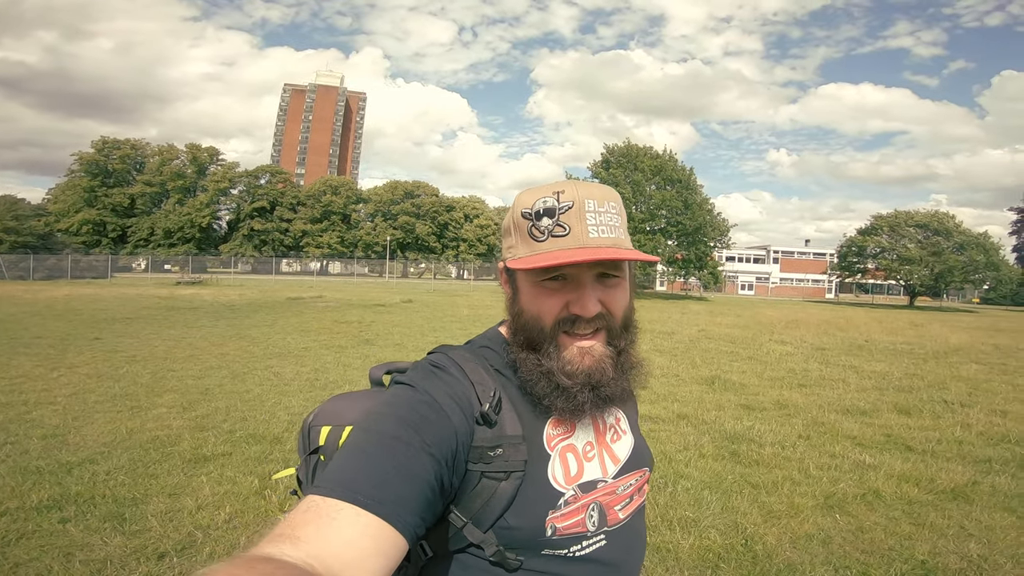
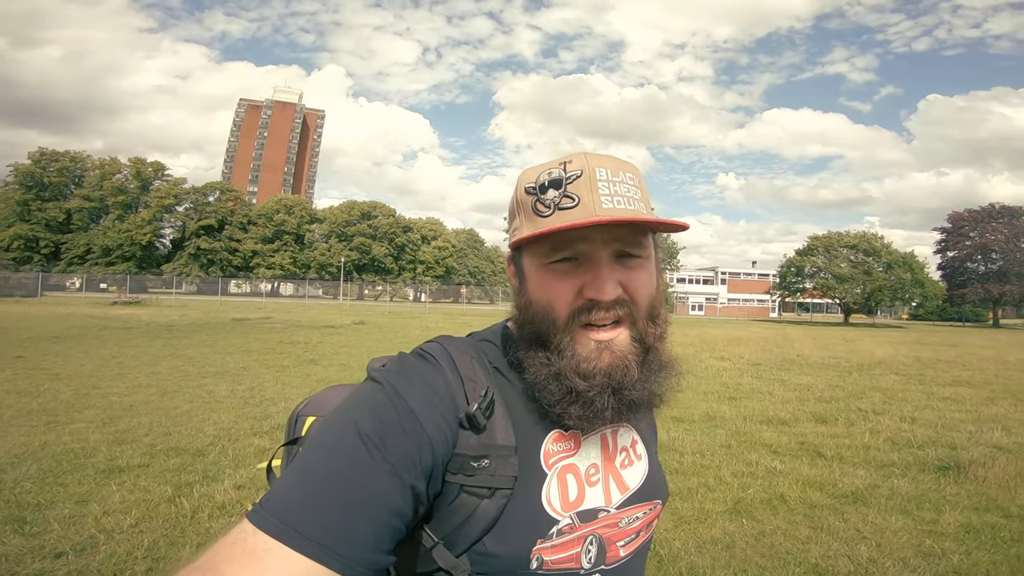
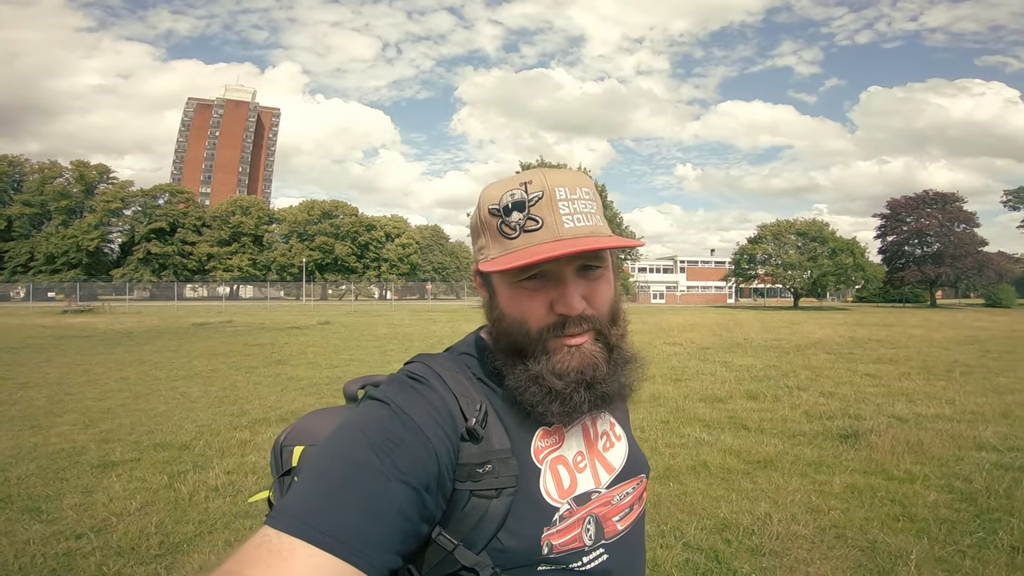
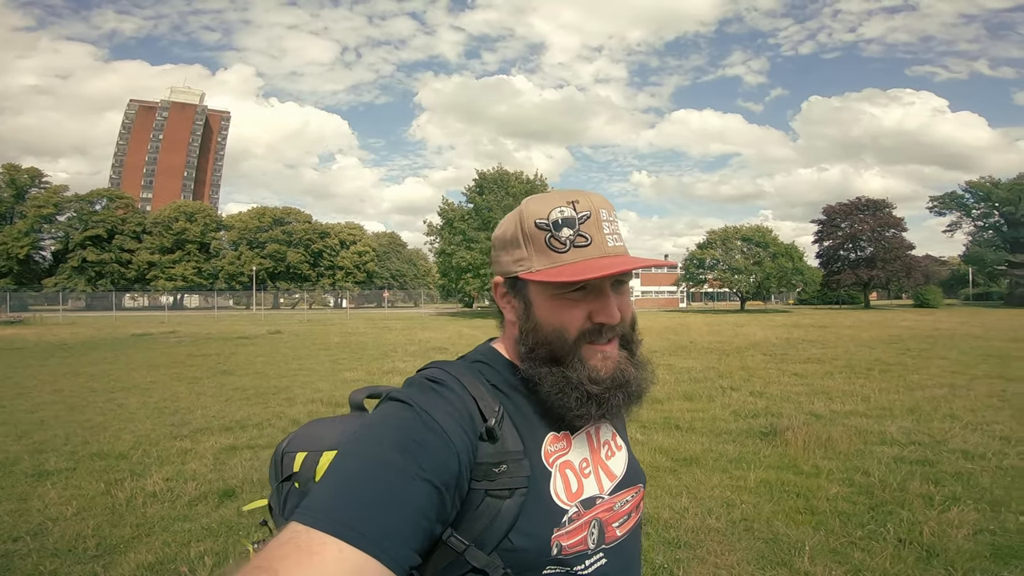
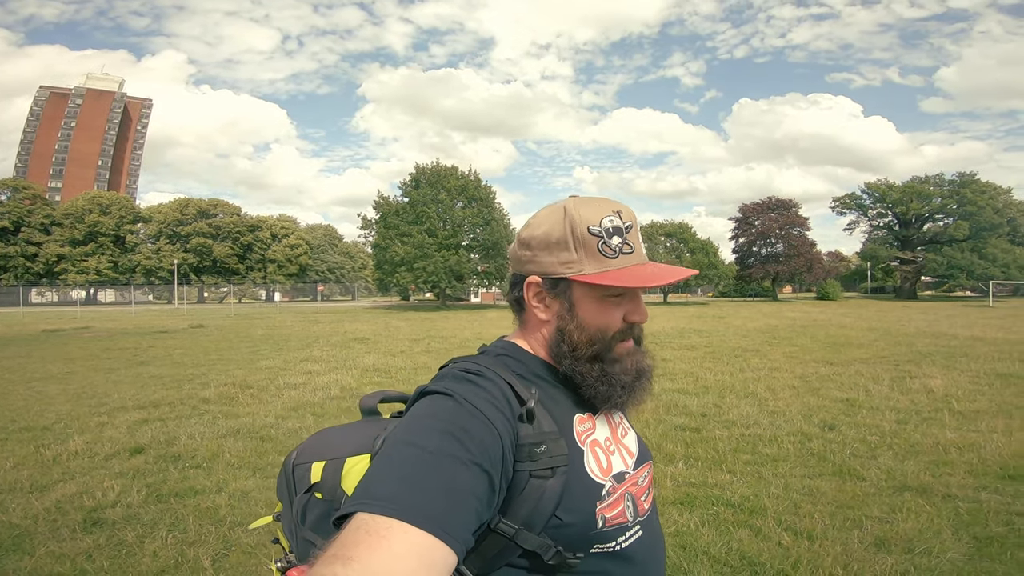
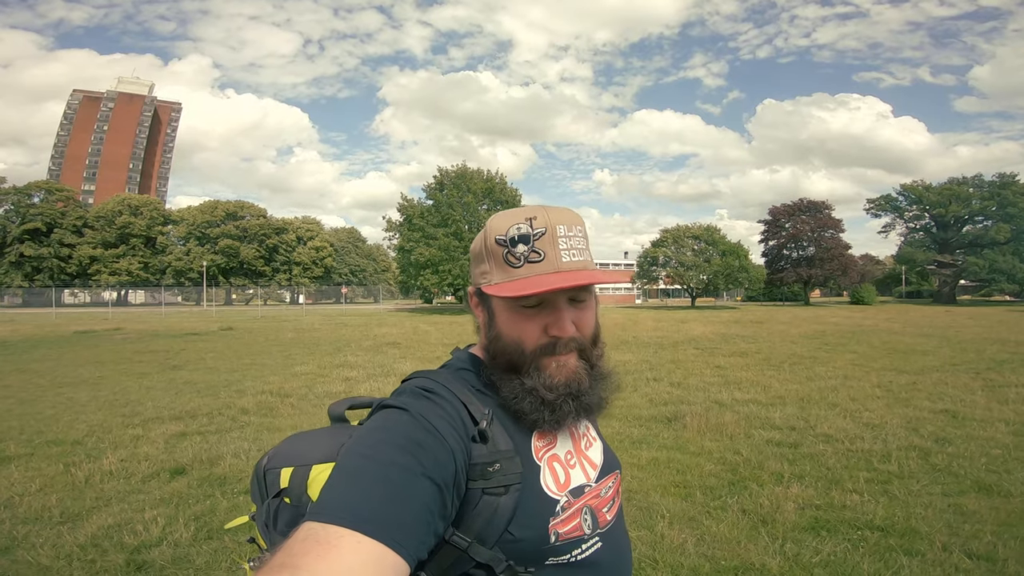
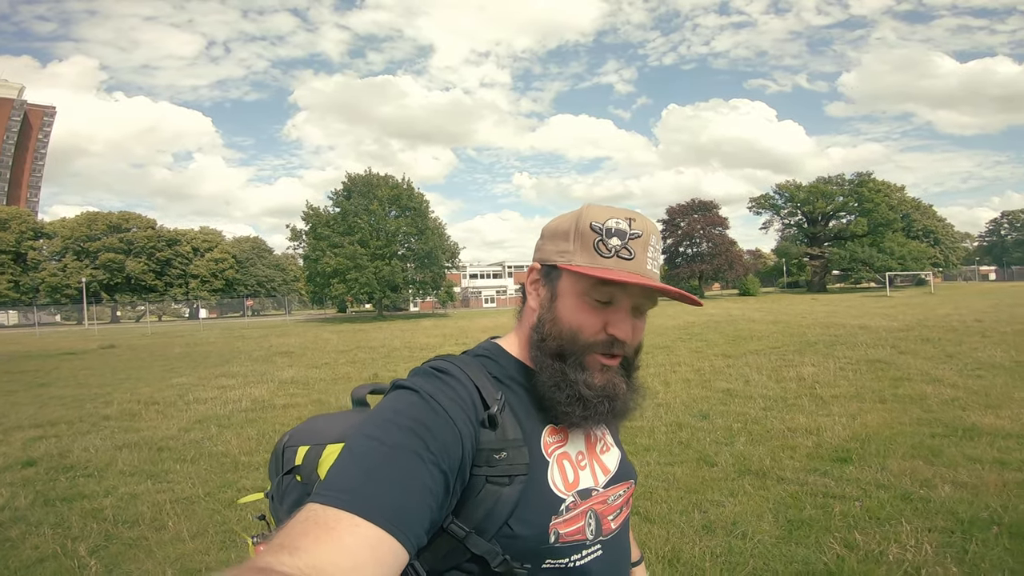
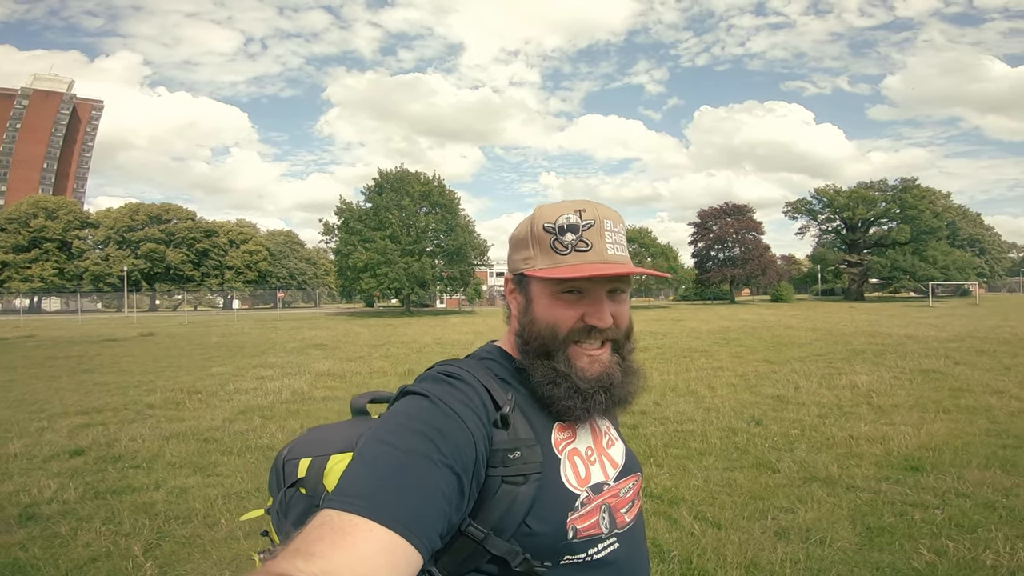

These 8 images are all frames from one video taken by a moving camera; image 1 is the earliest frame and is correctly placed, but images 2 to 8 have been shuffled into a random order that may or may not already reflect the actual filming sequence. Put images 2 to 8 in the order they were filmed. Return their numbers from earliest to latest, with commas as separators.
2, 3, 4, 6, 5, 8, 7
